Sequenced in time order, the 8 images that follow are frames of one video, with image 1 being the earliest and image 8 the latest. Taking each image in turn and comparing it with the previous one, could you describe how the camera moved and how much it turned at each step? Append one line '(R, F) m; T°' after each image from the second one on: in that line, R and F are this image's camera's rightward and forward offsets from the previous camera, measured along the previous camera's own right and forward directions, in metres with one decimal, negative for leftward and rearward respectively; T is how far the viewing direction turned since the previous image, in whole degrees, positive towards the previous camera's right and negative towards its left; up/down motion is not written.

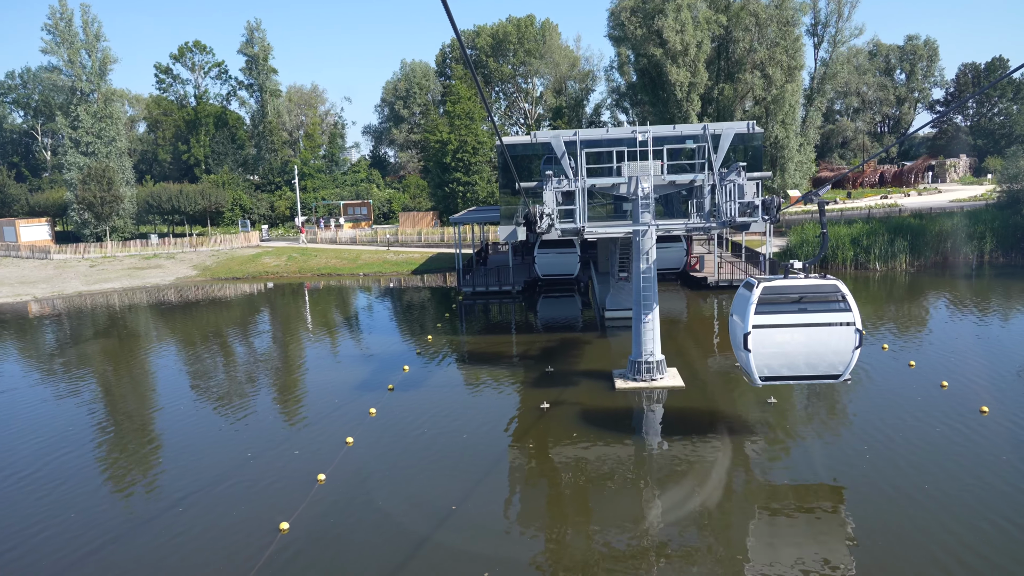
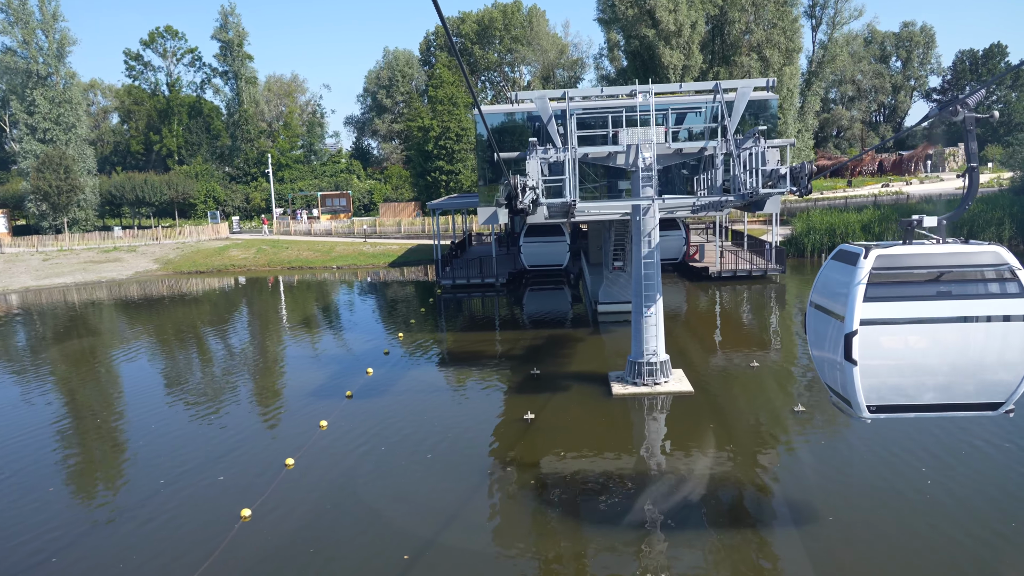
(+0.2, +2.4) m; +1°
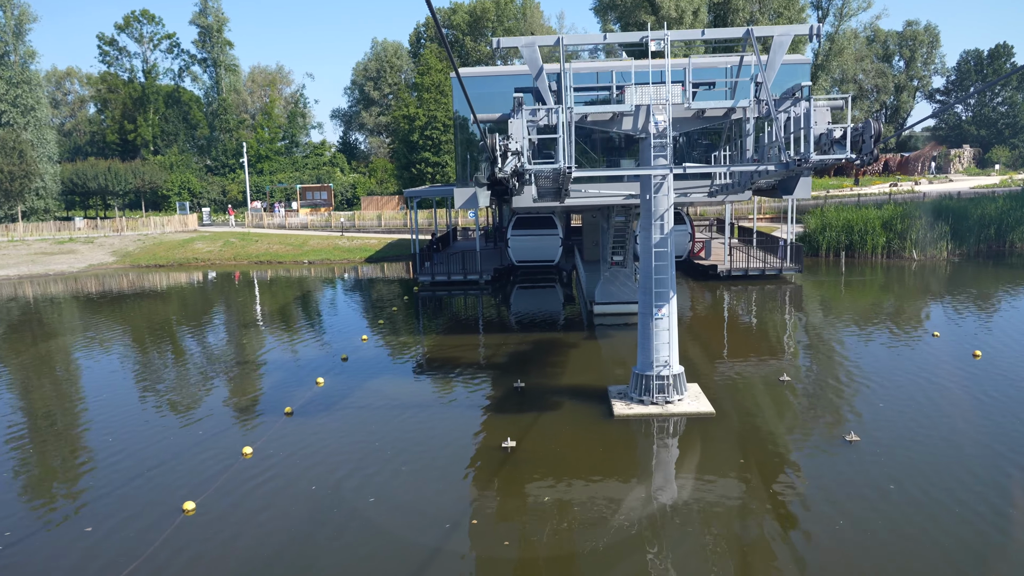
(+0.2, +2.7) m; +1°
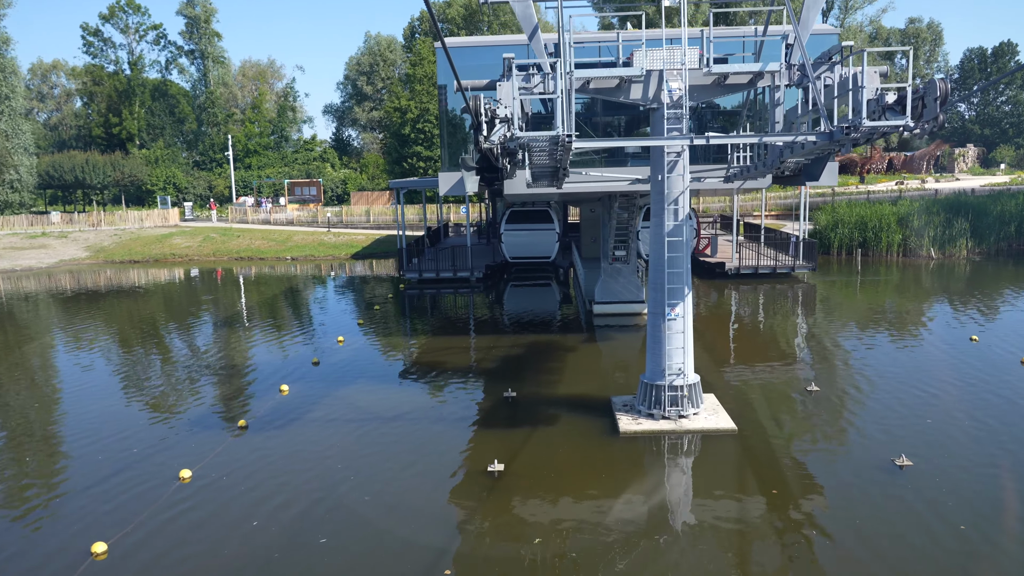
(+0.1, +1.6) m; 0°
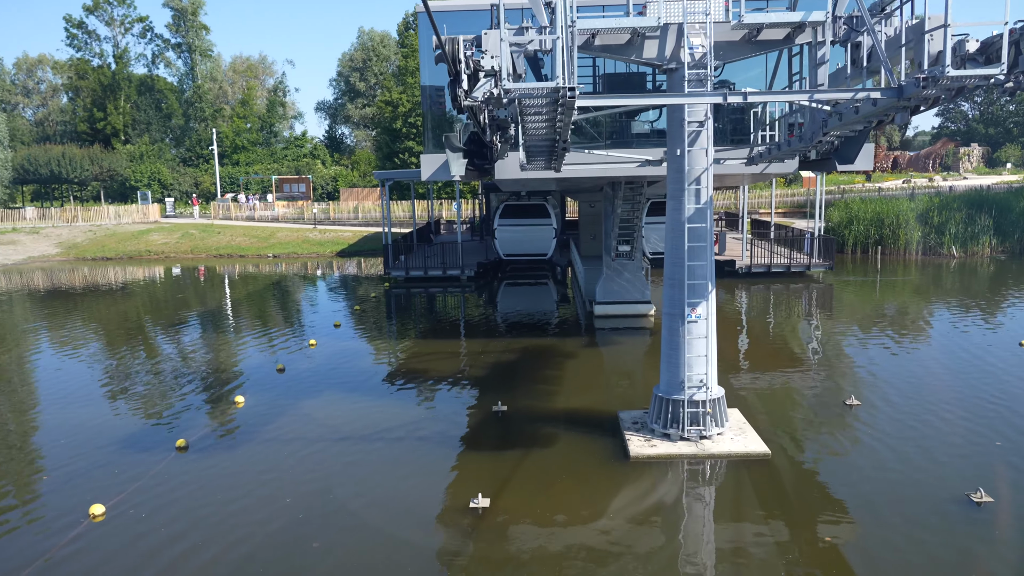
(+0.1, +1.6) m; 0°
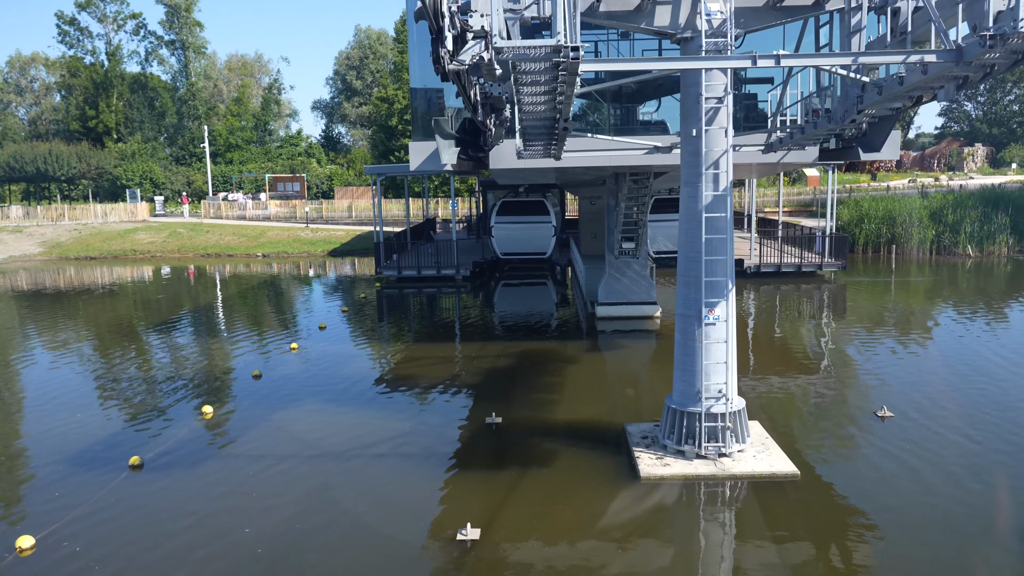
(0.0, +0.9) m; 0°
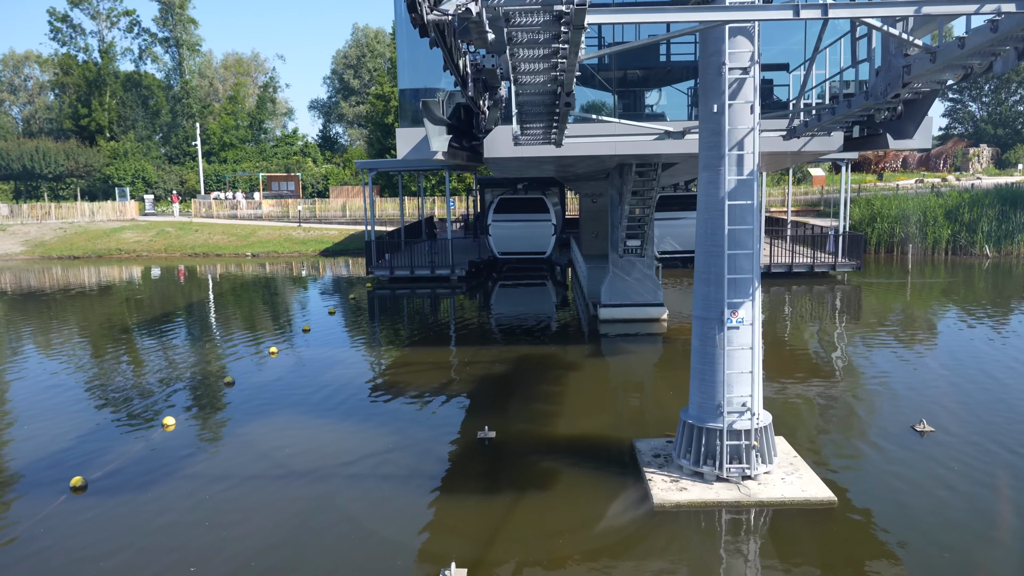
(0.0, +0.9) m; 0°
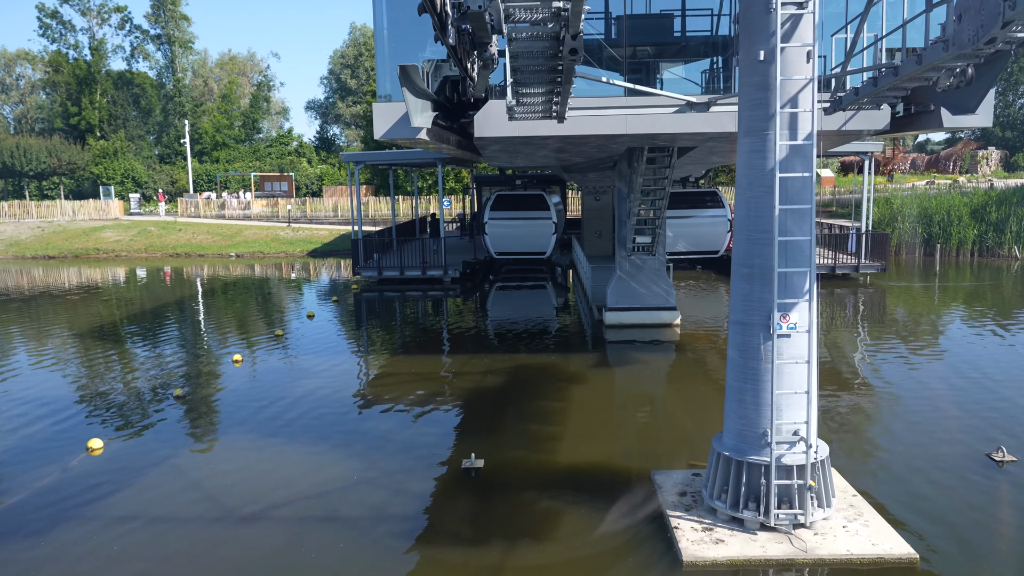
(+0.1, +1.3) m; 0°
